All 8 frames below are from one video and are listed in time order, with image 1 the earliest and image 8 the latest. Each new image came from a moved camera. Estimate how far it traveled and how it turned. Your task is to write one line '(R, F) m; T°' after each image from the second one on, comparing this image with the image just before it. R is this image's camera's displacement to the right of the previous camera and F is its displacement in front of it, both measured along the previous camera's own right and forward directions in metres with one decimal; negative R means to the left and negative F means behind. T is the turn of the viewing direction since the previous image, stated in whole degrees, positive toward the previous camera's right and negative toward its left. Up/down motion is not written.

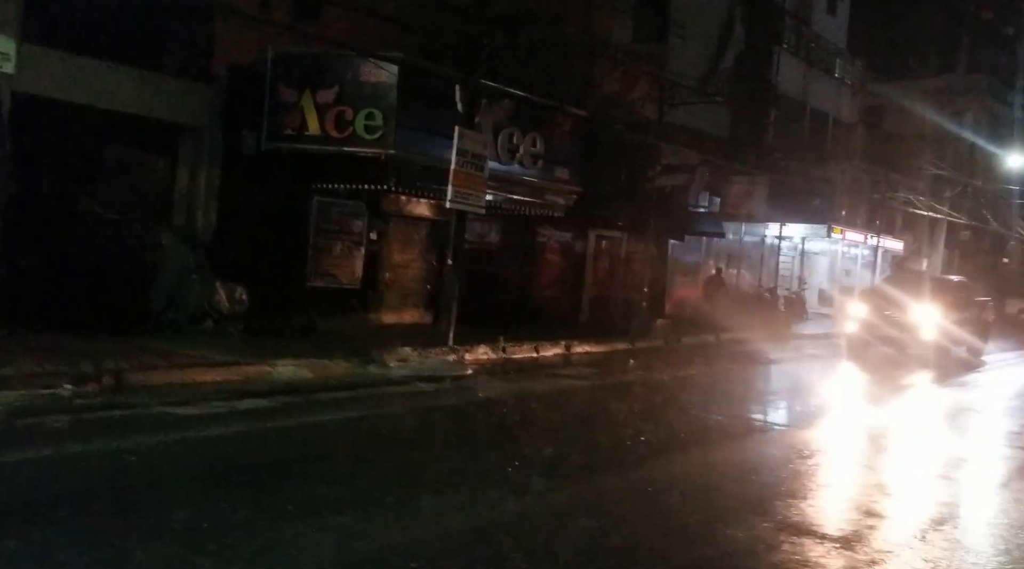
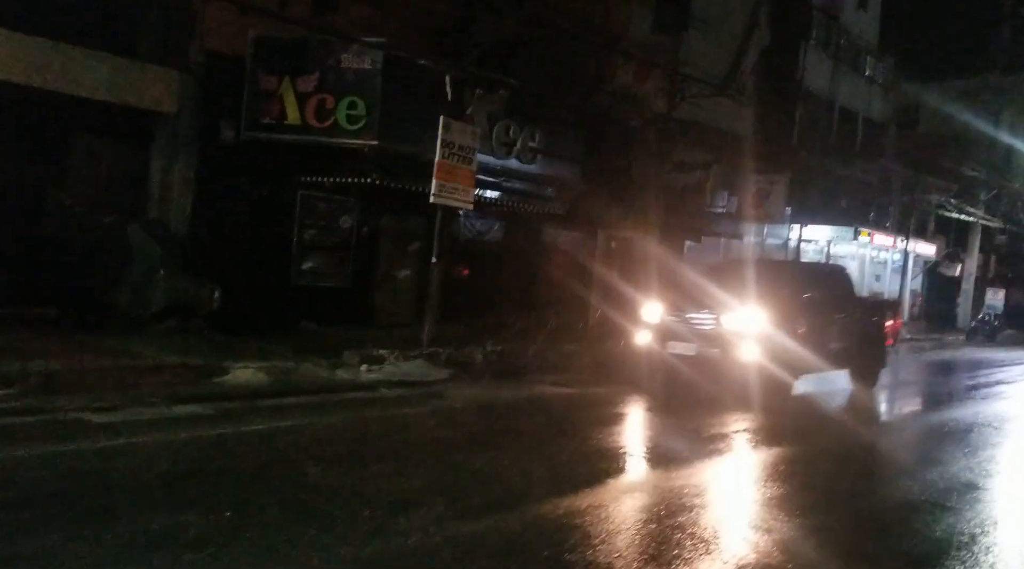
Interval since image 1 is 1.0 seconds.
(+0.7, +0.9) m; -2°
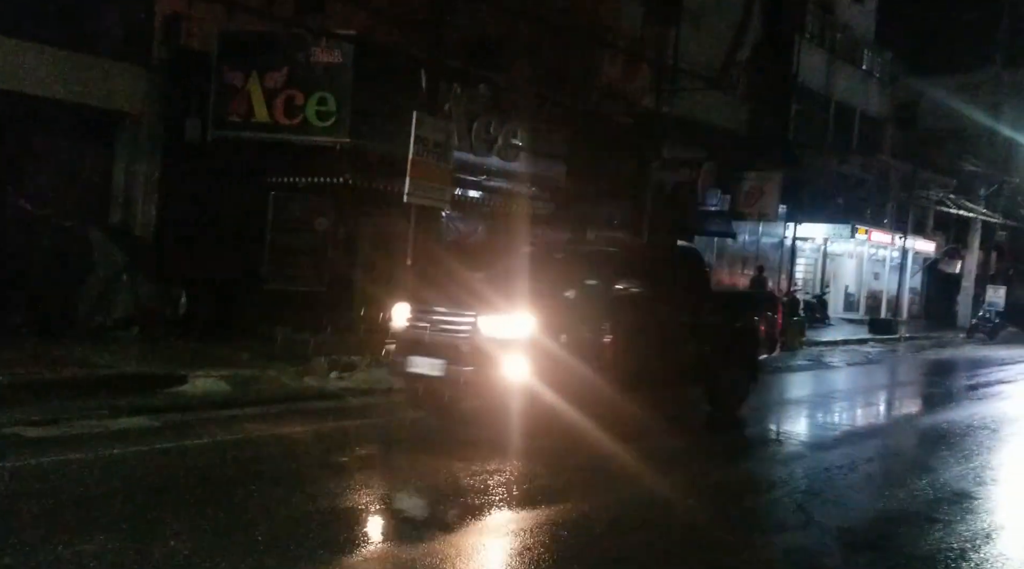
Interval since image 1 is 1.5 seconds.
(+0.3, +0.6) m; 0°
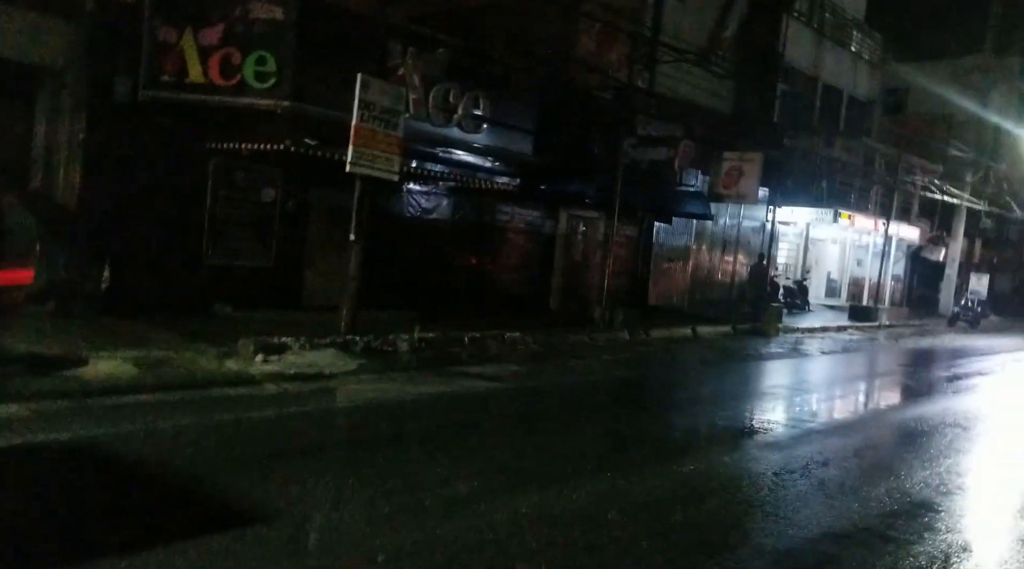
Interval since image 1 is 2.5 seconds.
(+0.5, +0.9) m; +1°
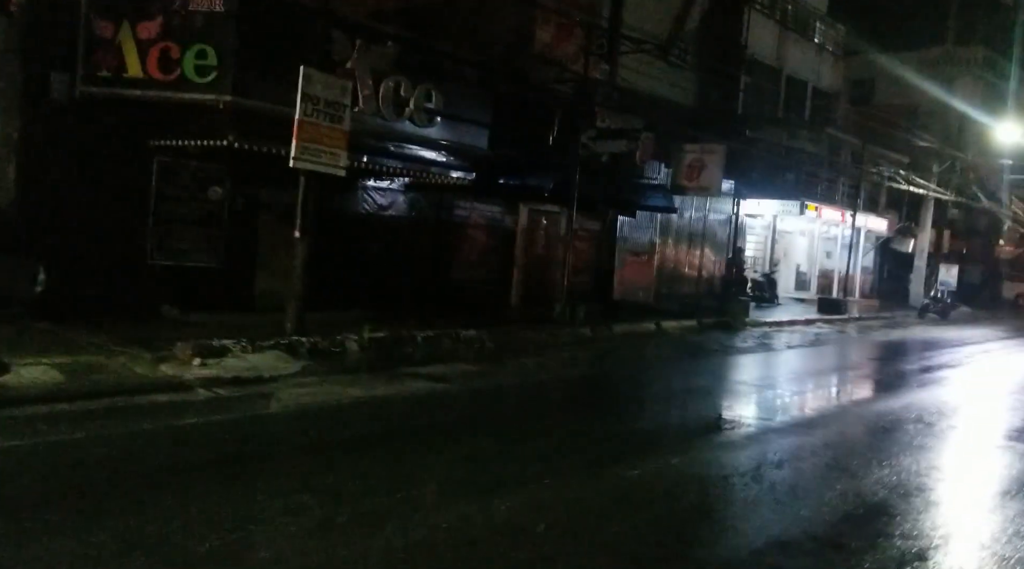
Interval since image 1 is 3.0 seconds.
(+0.3, +0.3) m; +1°
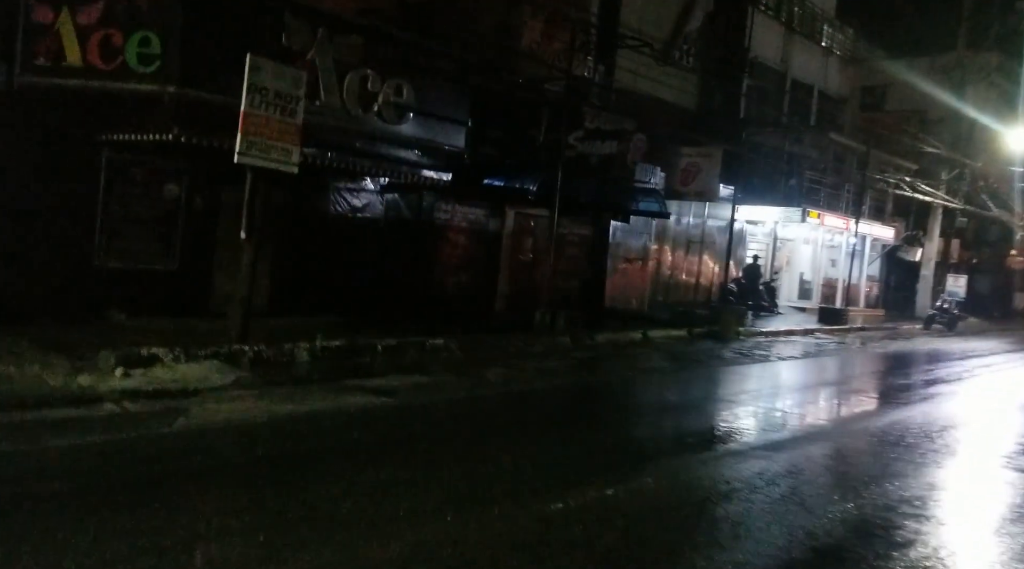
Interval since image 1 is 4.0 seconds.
(+0.6, +0.9) m; -1°
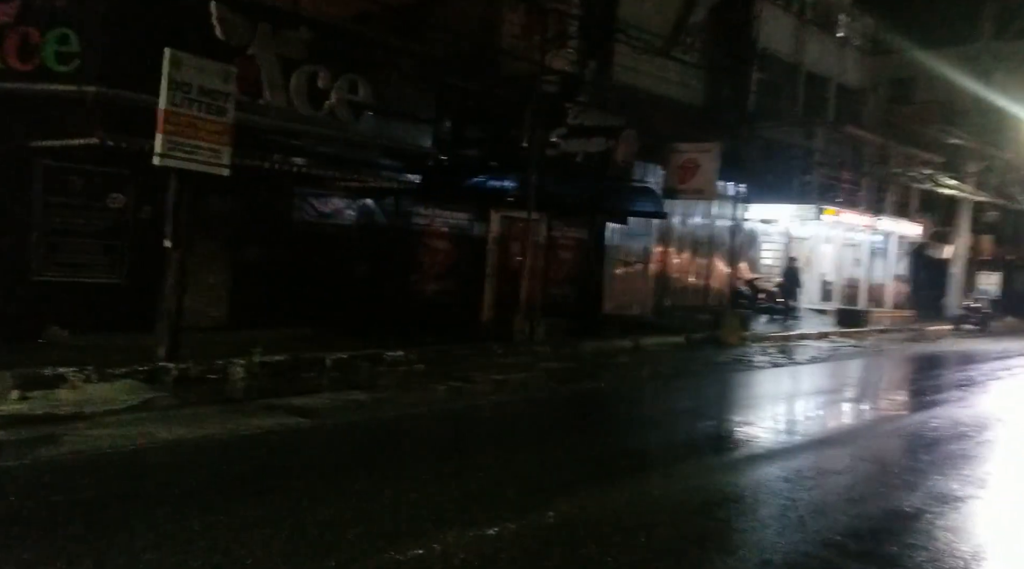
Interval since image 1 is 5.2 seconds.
(+1.0, +1.0) m; -2°
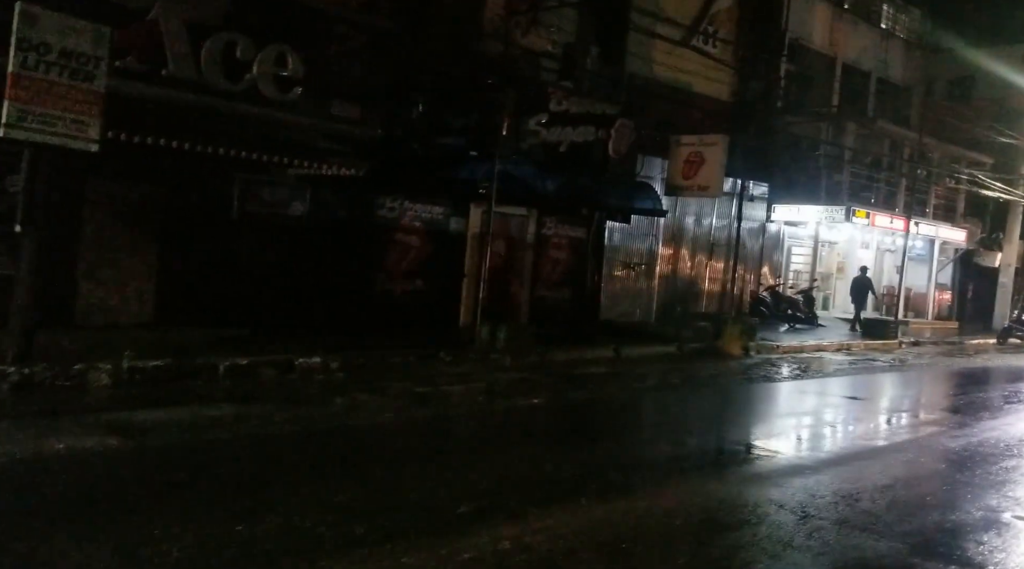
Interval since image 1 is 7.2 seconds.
(+1.4, +1.7) m; -3°
